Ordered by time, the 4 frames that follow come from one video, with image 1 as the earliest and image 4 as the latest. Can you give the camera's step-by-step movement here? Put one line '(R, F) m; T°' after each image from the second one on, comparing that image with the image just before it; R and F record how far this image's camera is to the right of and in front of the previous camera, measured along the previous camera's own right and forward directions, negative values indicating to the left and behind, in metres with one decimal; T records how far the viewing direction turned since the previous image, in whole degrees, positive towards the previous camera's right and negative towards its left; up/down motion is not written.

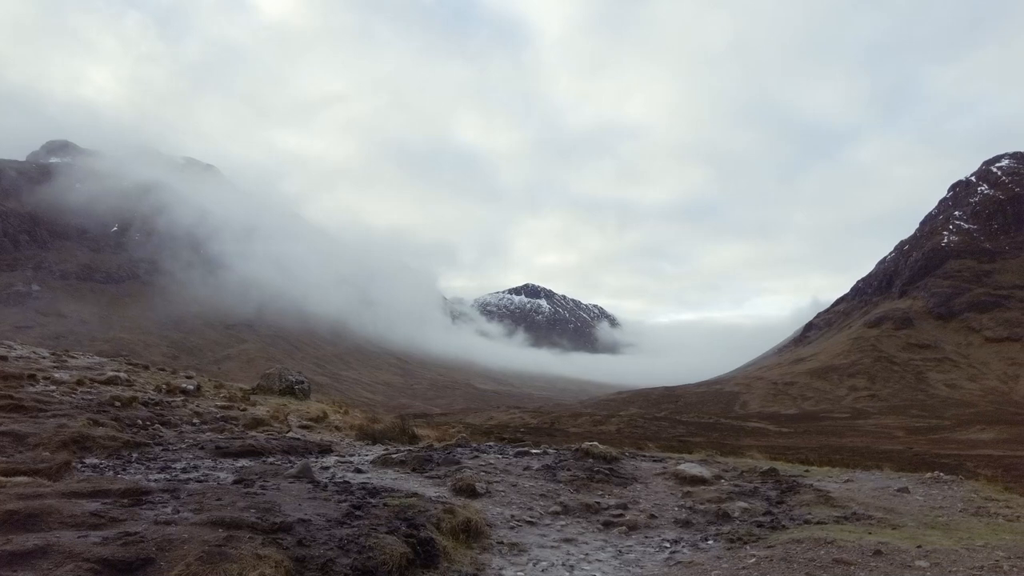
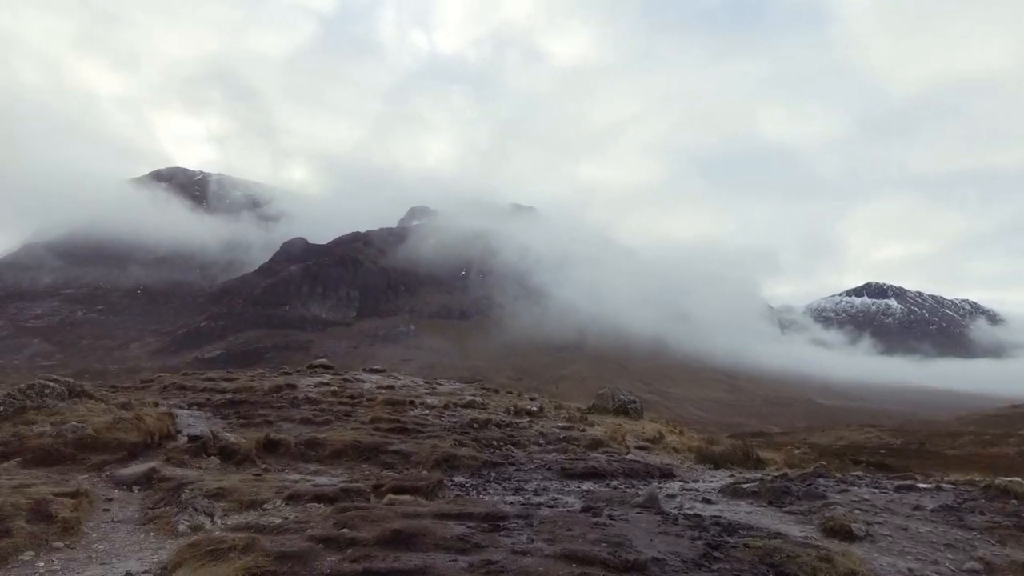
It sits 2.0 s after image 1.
(-0.6, +1.1) m; -29°
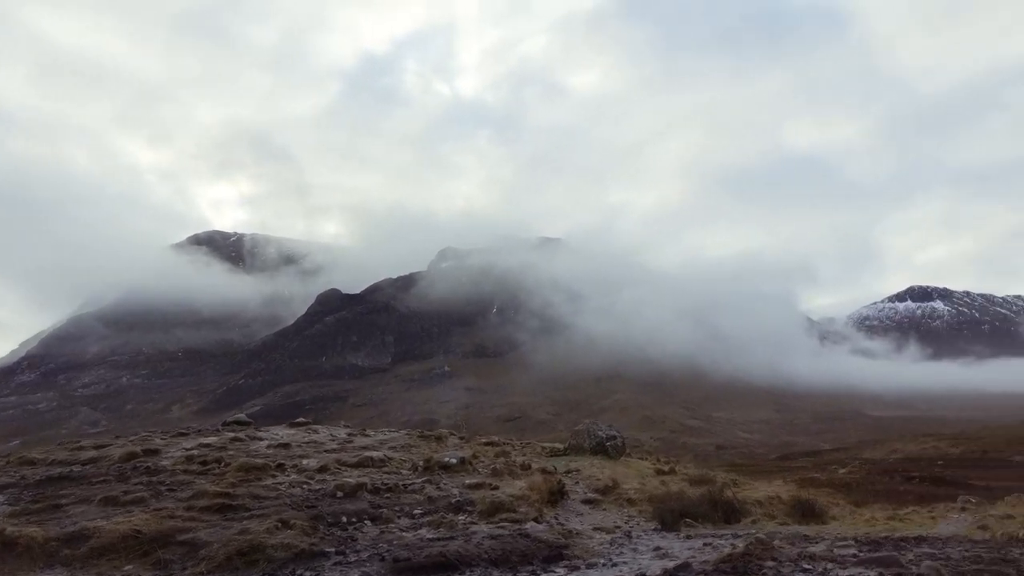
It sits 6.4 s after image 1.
(+4.7, +5.2) m; -3°
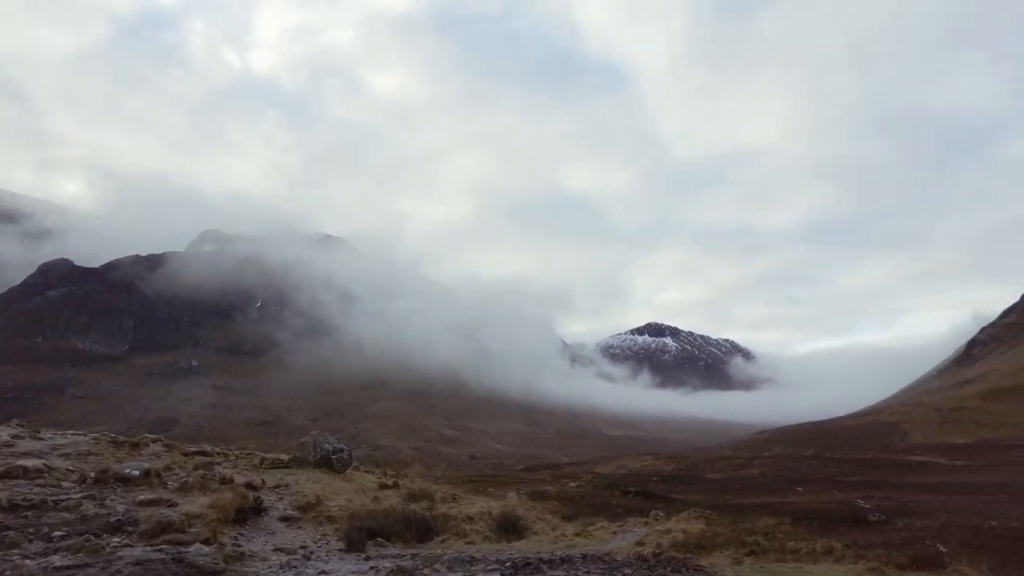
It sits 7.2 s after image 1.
(+1.6, -0.4) m; +20°
